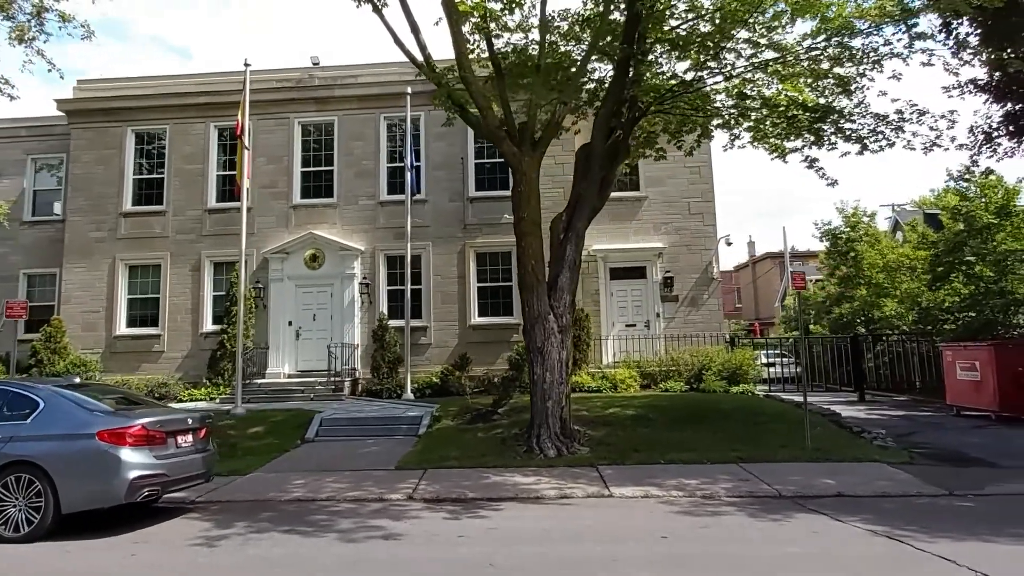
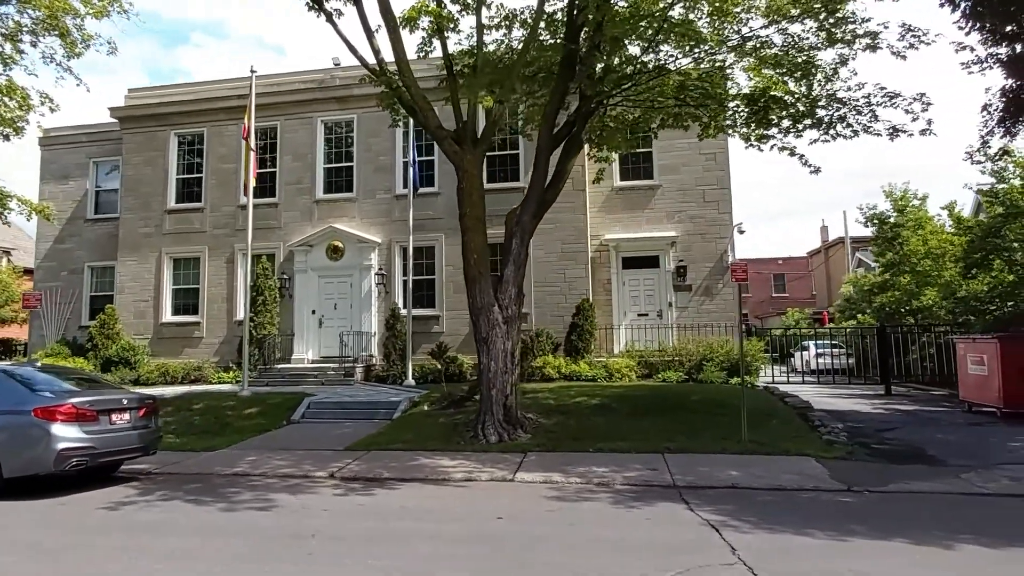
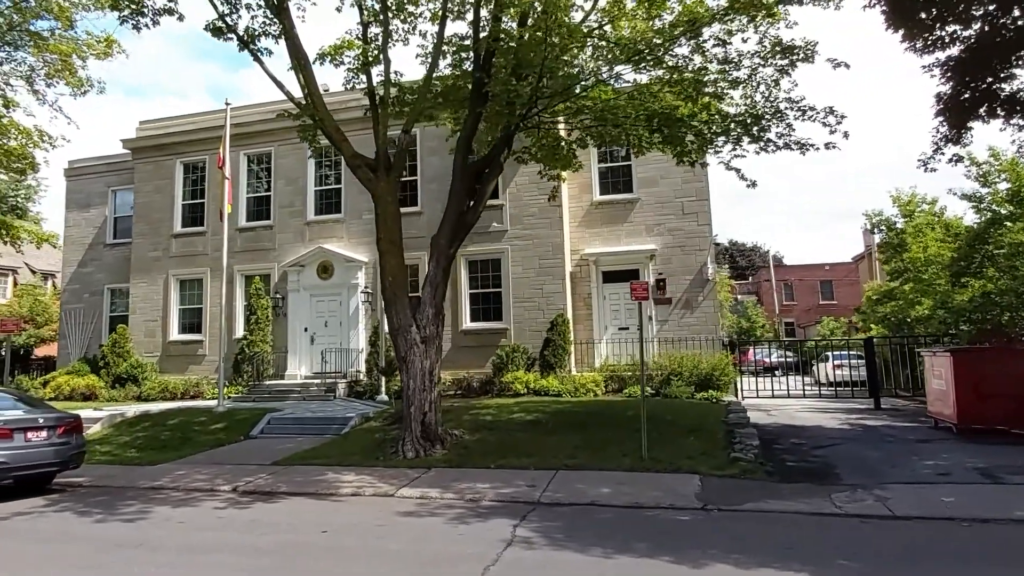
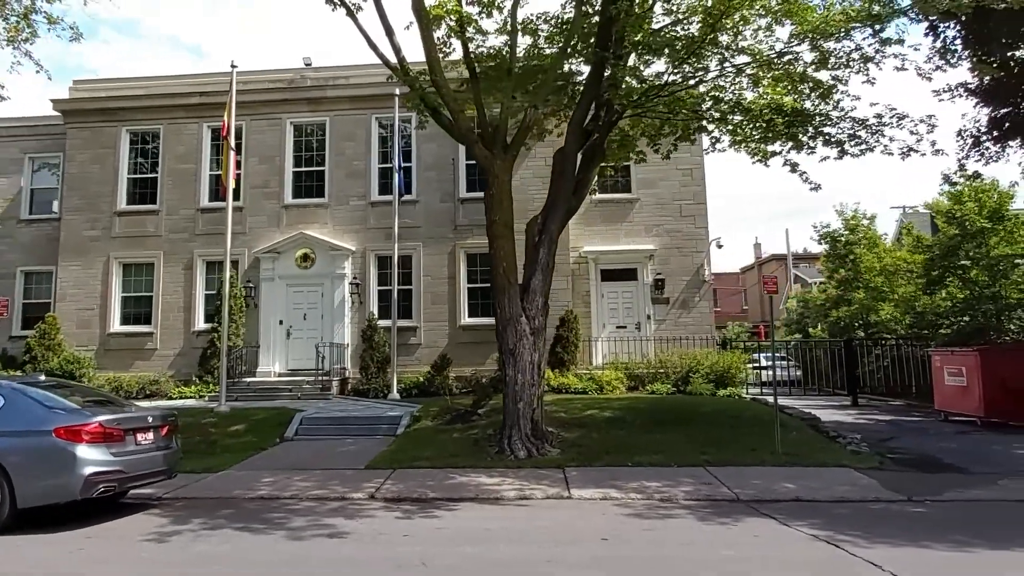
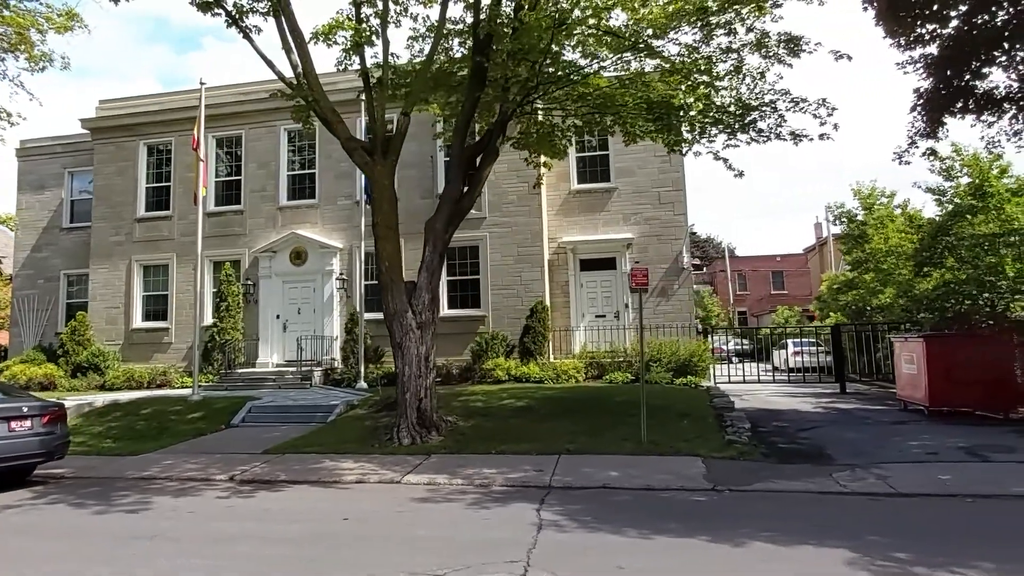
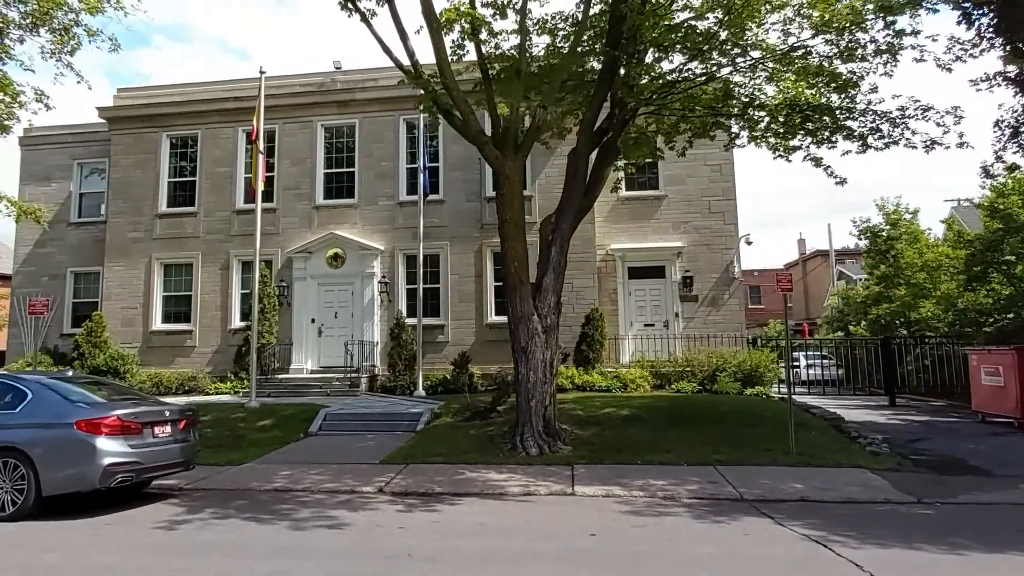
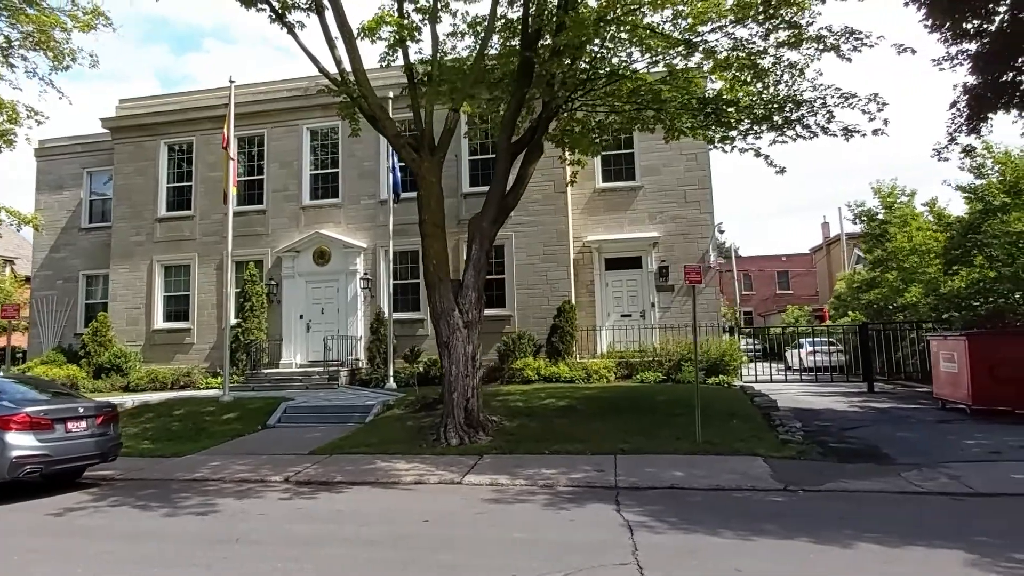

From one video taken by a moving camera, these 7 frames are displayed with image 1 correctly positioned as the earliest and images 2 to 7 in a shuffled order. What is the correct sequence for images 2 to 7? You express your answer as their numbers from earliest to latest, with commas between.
4, 6, 2, 7, 5, 3
